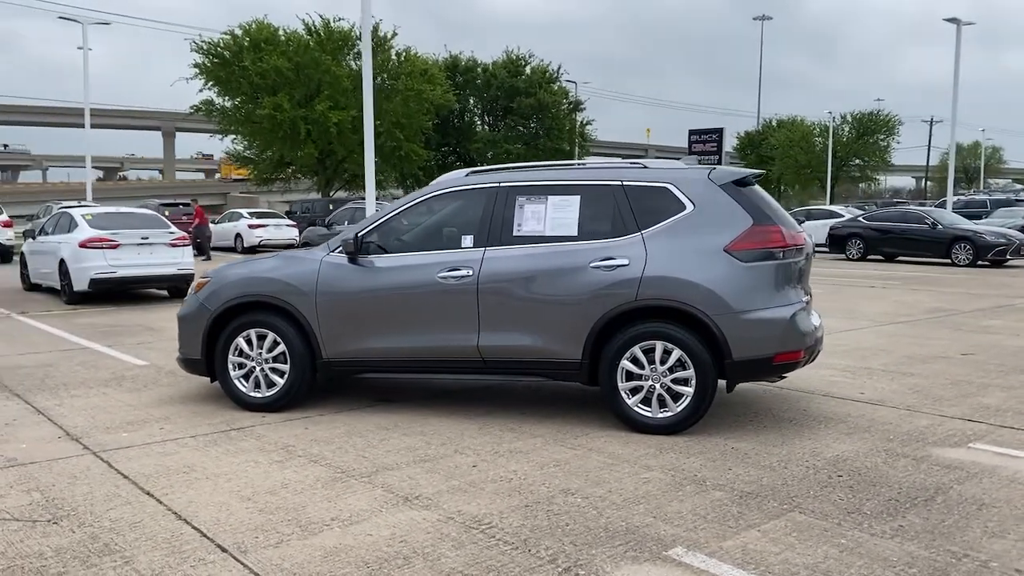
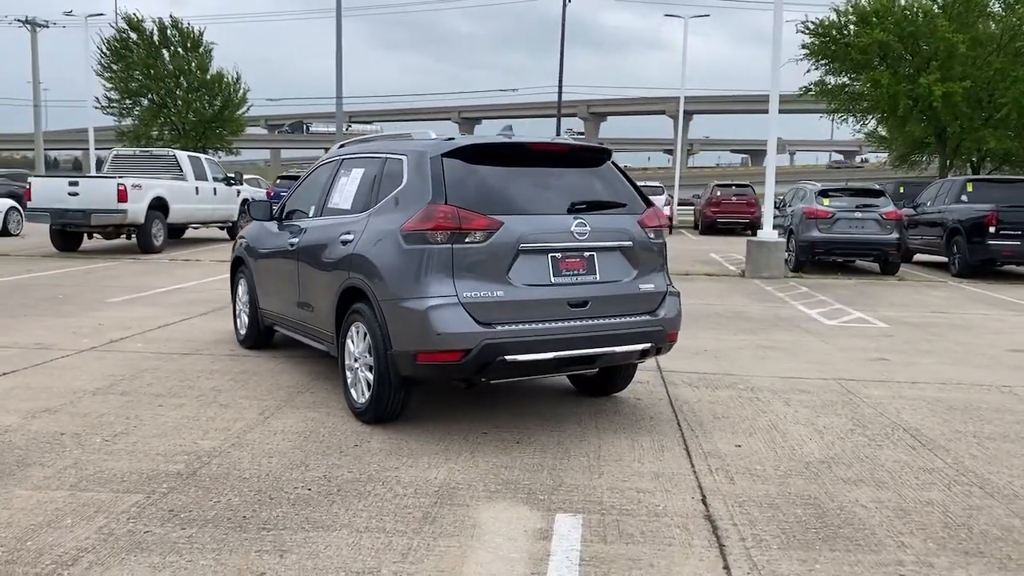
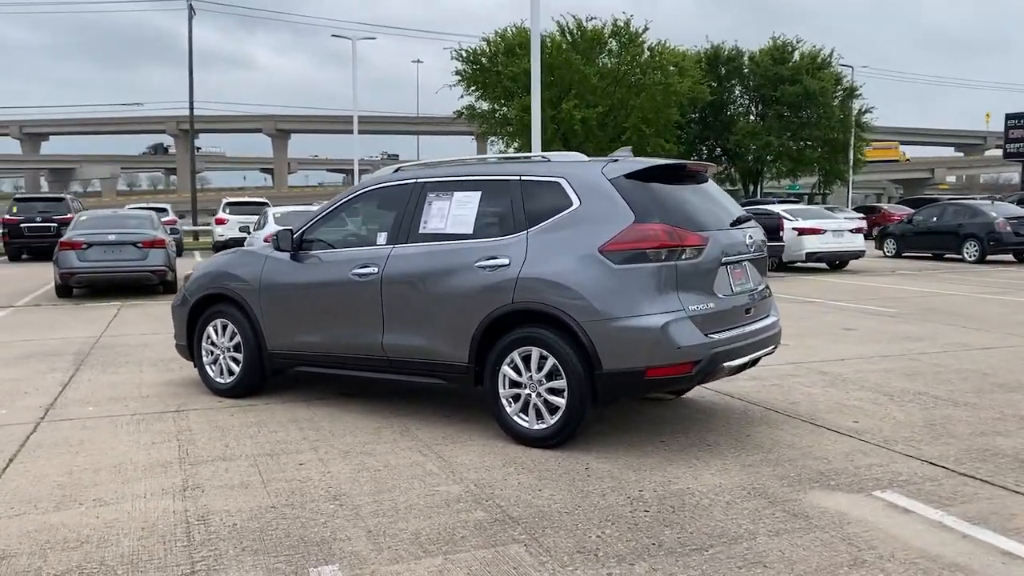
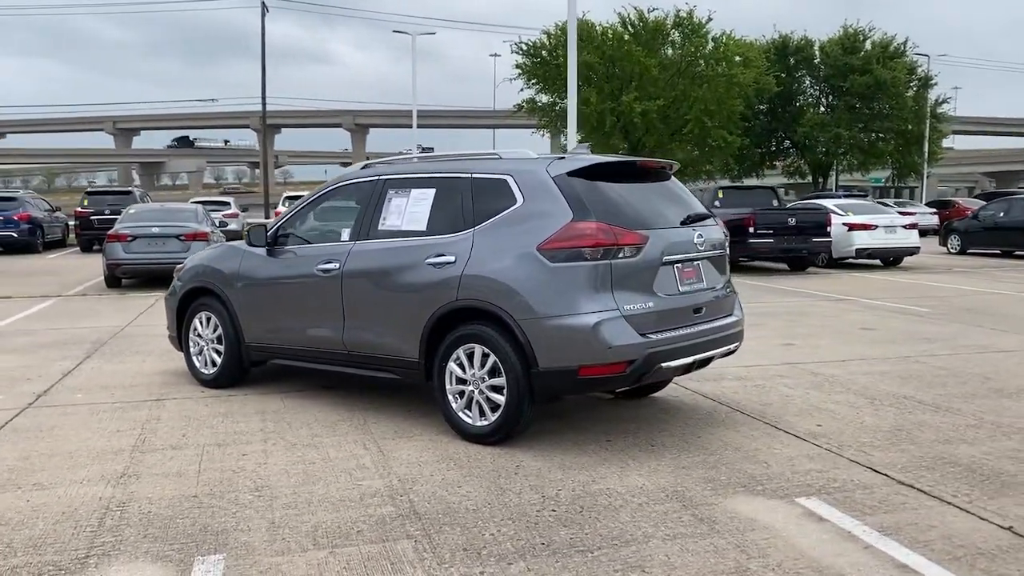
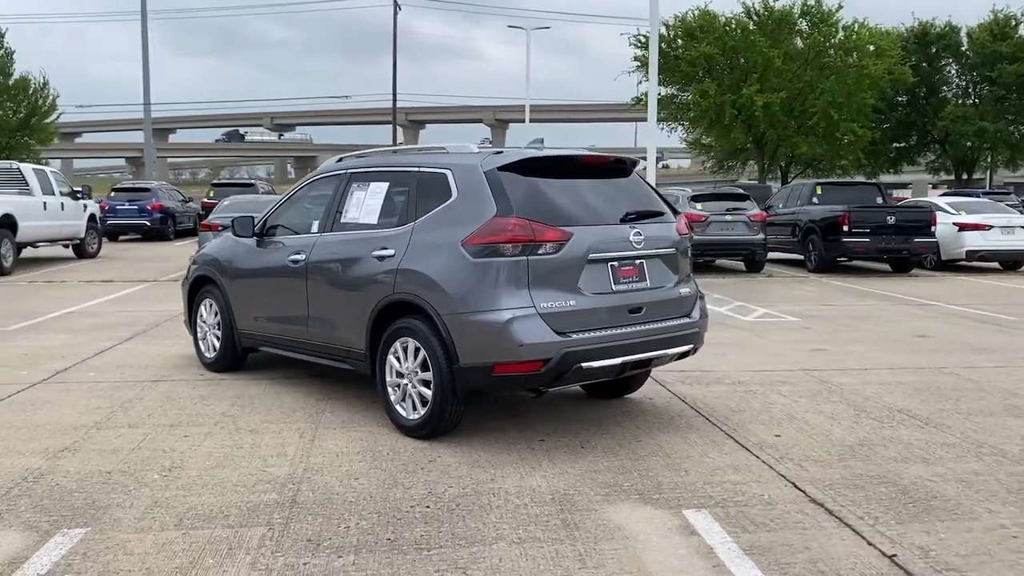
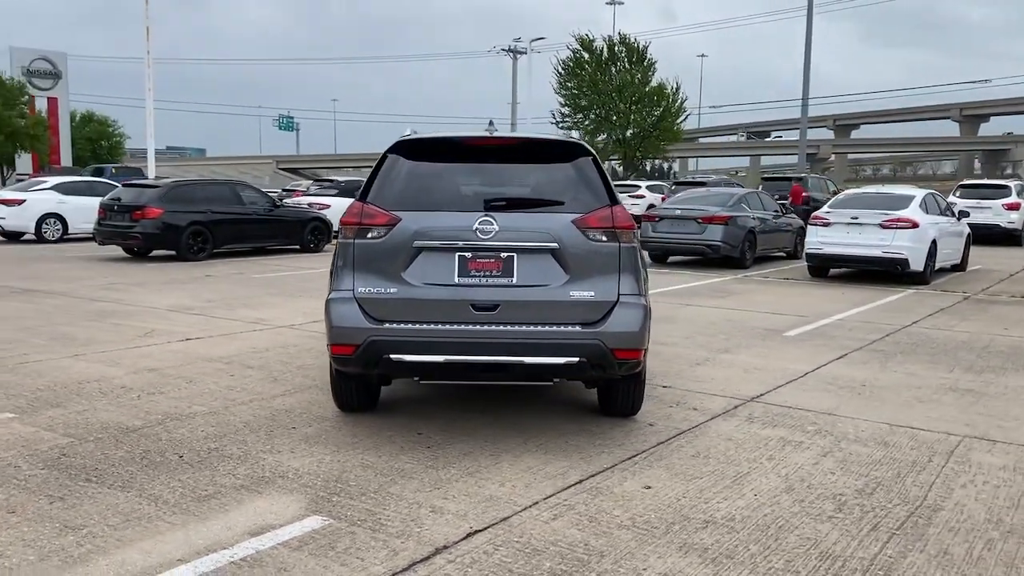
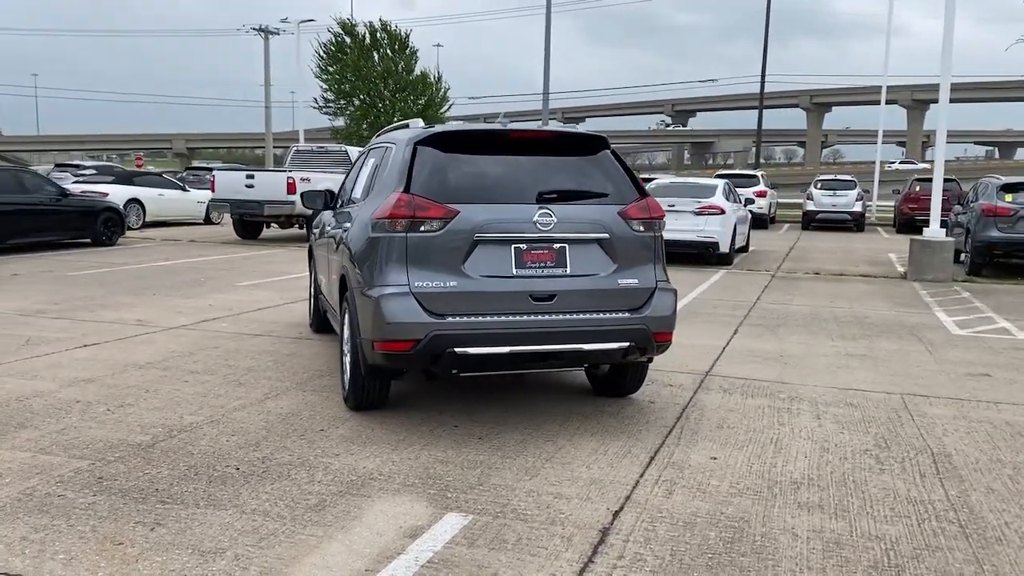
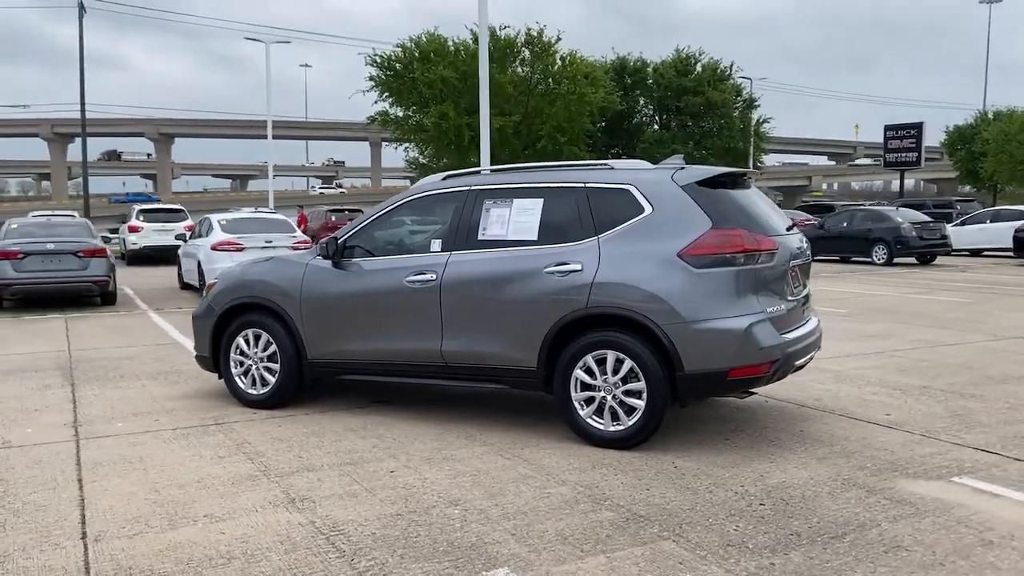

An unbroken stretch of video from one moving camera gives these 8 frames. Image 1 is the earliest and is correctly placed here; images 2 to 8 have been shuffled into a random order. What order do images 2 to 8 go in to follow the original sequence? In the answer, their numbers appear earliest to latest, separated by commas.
8, 3, 4, 5, 2, 7, 6
